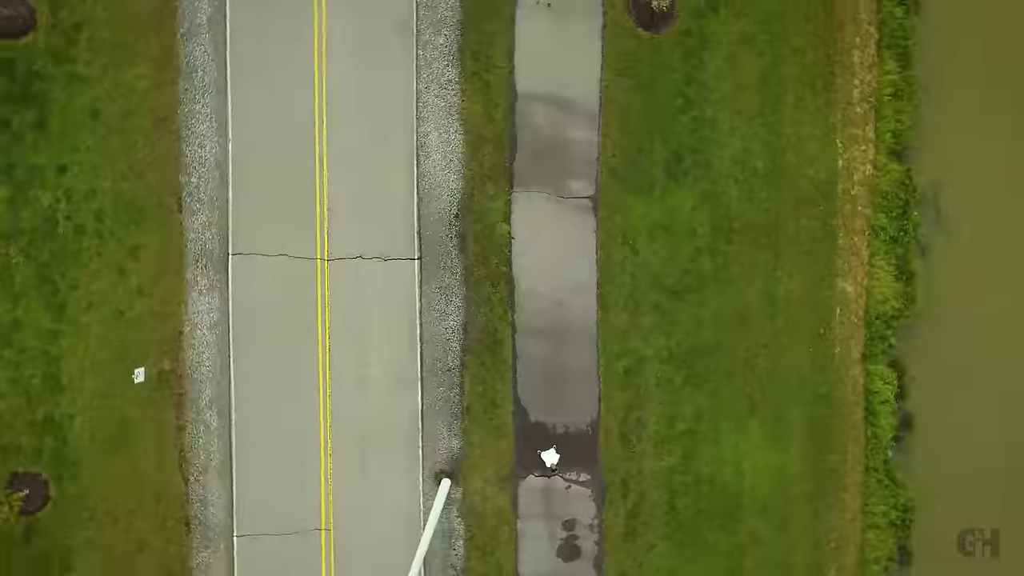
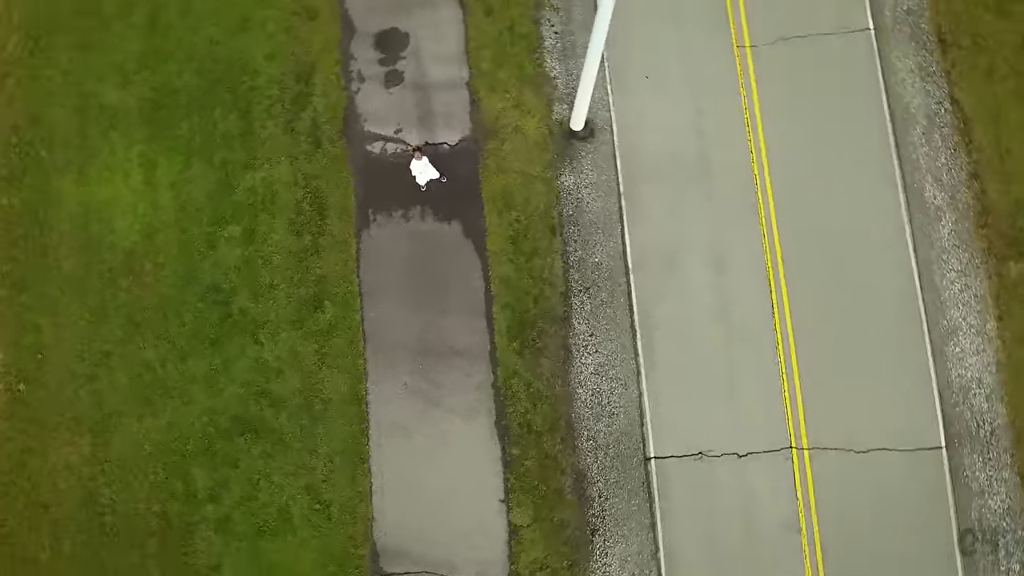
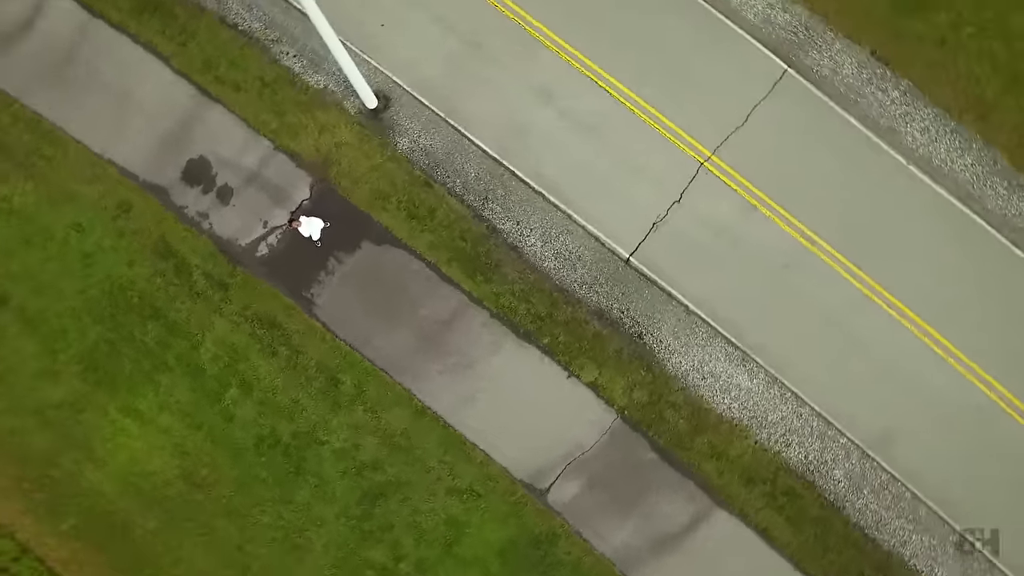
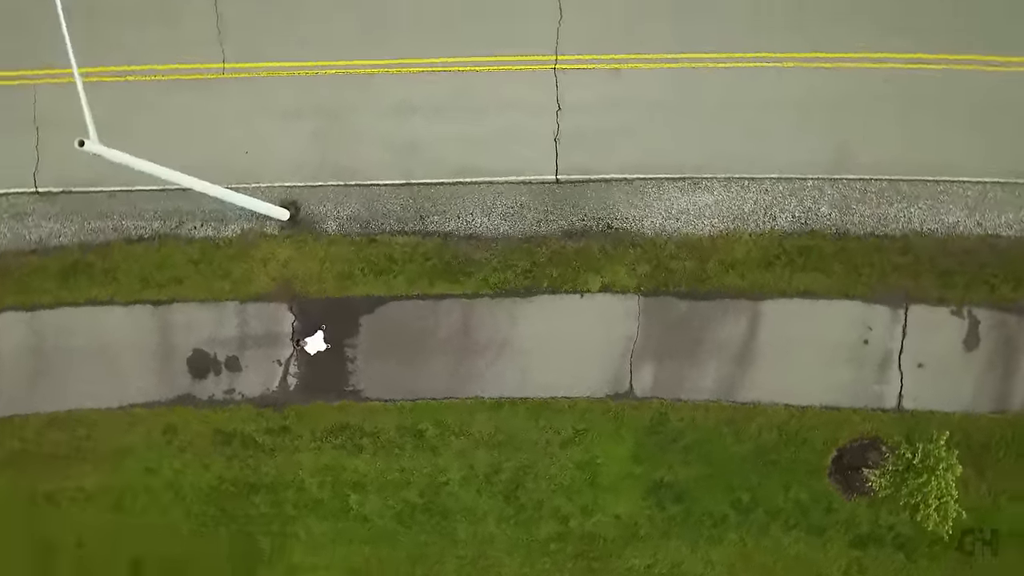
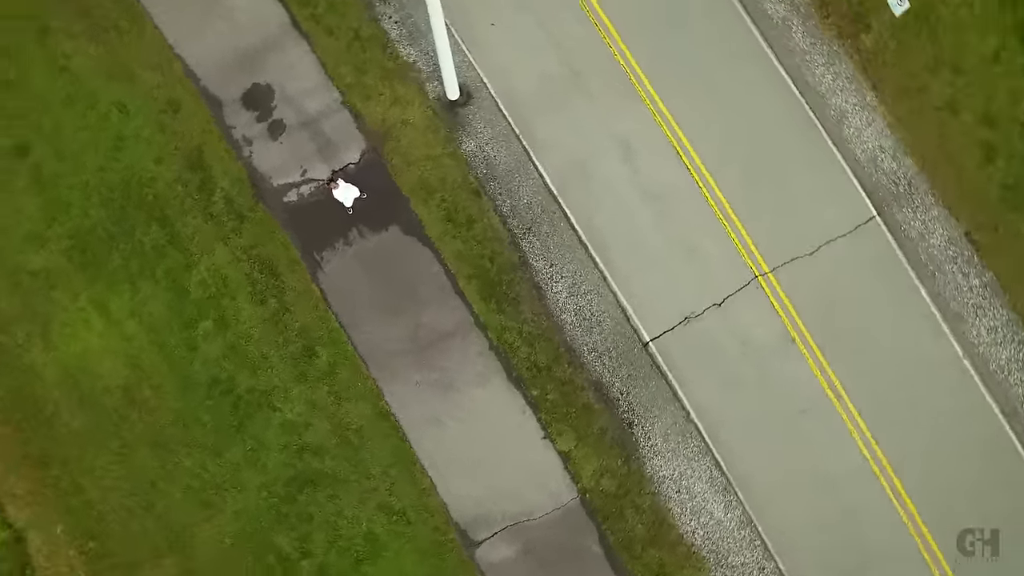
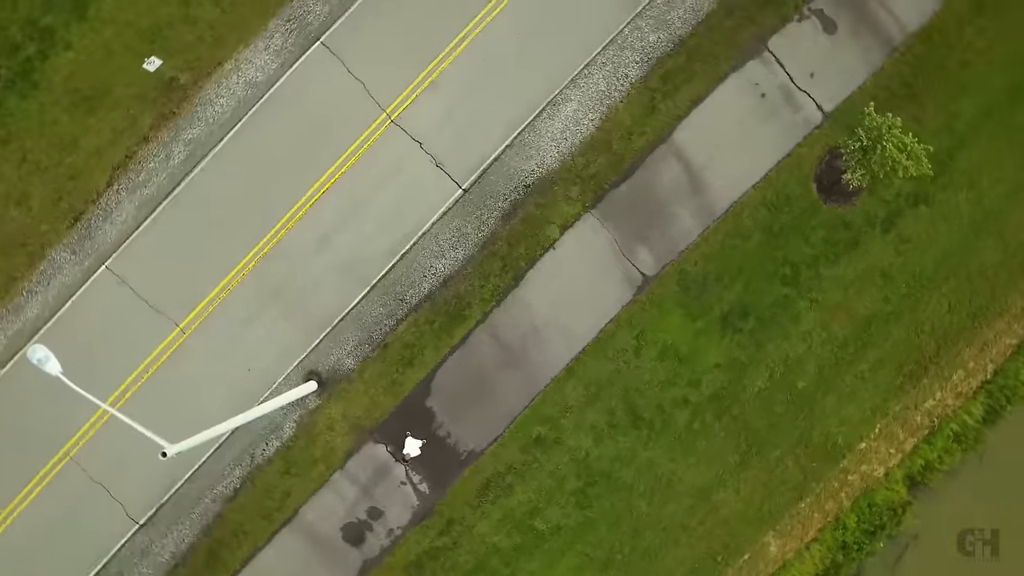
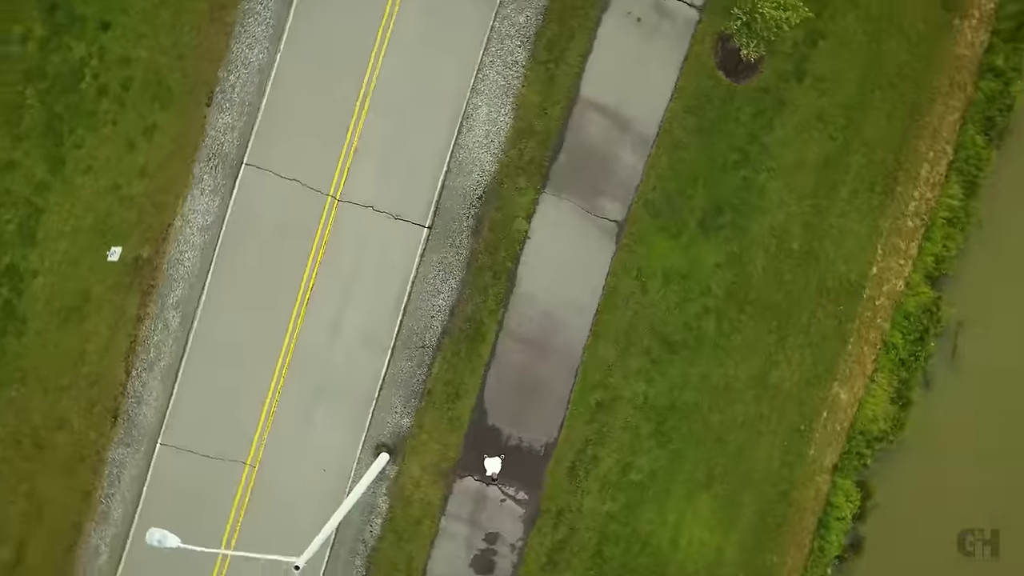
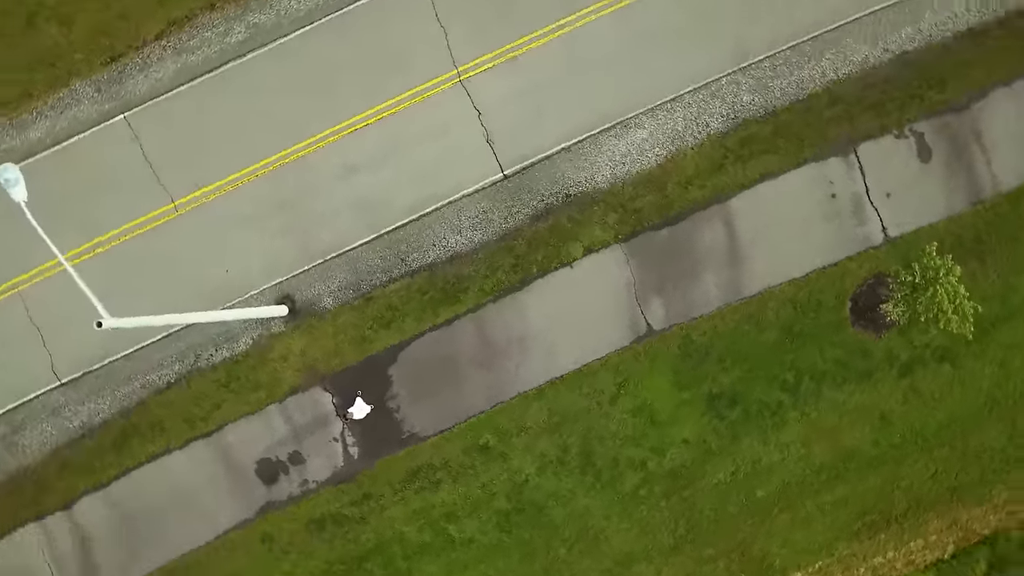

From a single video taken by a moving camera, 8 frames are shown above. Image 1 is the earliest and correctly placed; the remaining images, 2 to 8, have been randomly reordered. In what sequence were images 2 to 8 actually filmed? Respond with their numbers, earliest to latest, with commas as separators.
7, 6, 8, 4, 3, 5, 2
